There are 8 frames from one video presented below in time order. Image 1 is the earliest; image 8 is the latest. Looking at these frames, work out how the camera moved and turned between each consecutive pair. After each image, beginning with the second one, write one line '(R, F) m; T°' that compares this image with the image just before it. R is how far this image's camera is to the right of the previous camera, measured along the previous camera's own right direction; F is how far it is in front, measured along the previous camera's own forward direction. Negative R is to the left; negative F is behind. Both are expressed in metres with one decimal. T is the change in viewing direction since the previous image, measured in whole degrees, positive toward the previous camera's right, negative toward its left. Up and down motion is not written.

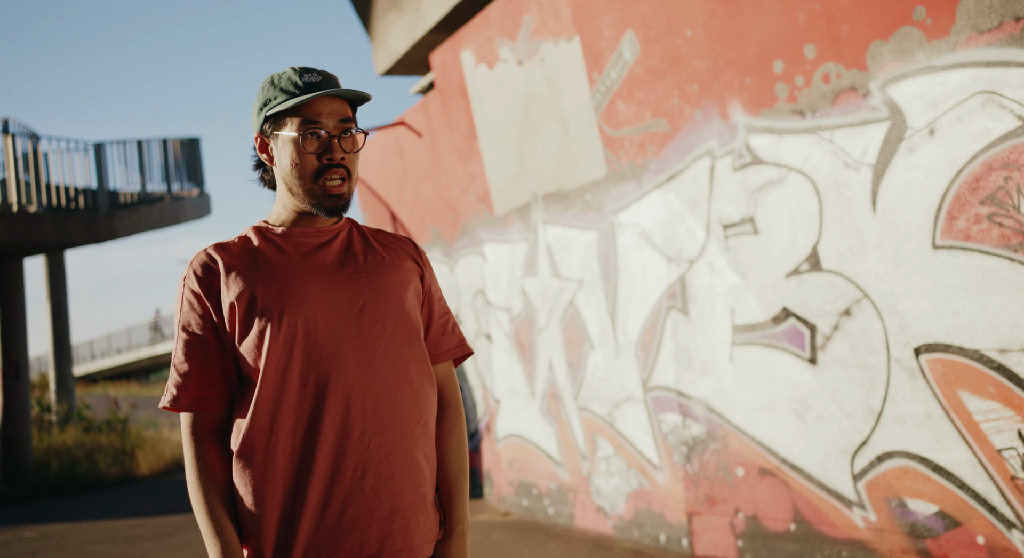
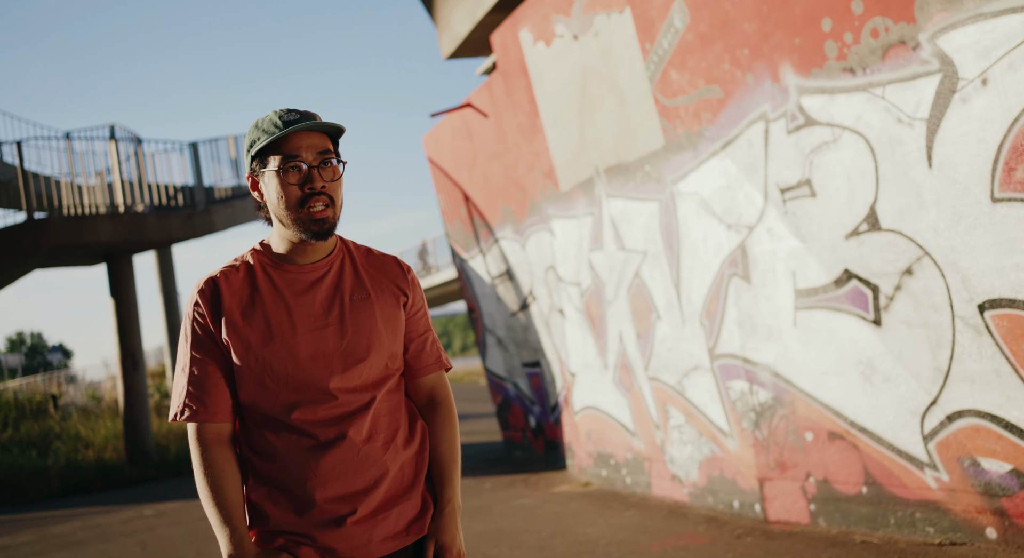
(+0.1, -0.1) m; -7°
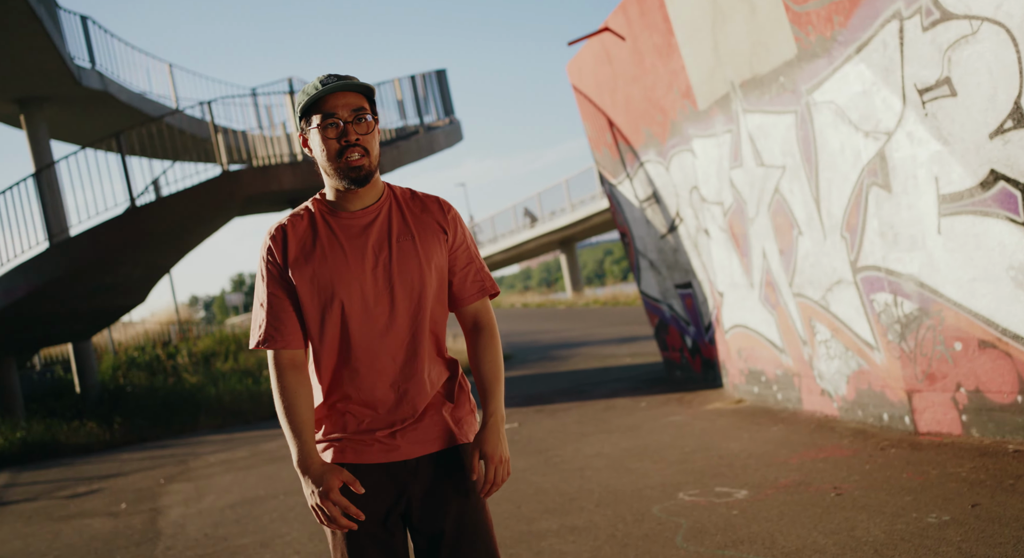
(+0.2, -0.2) m; -13°
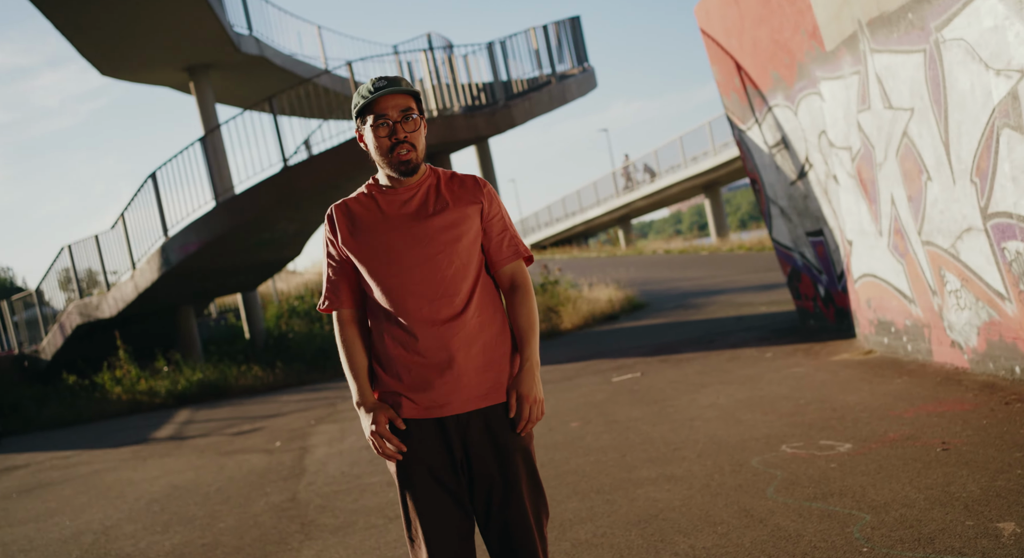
(+0.2, -0.2) m; -11°
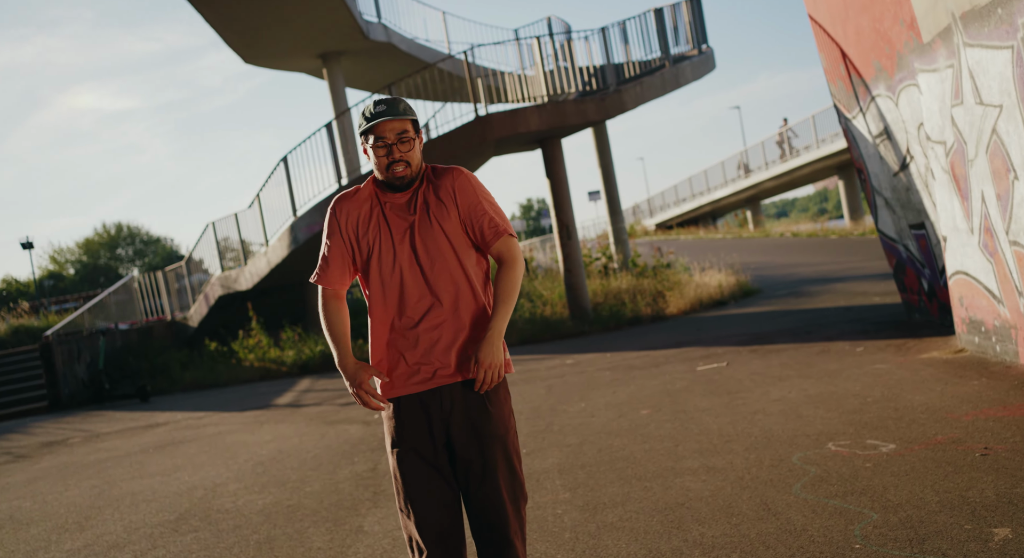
(+0.4, -0.2) m; -9°
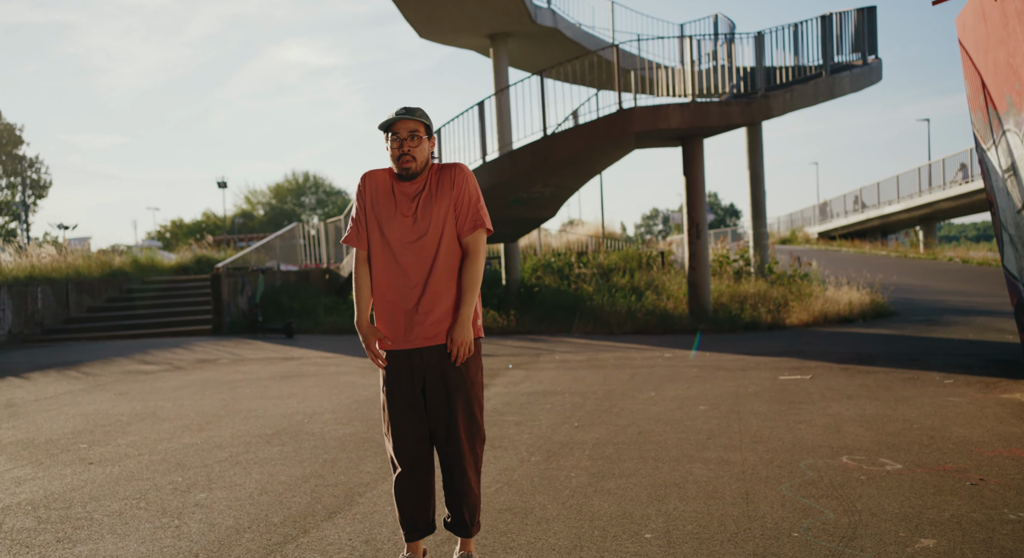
(+0.5, -0.4) m; -11°
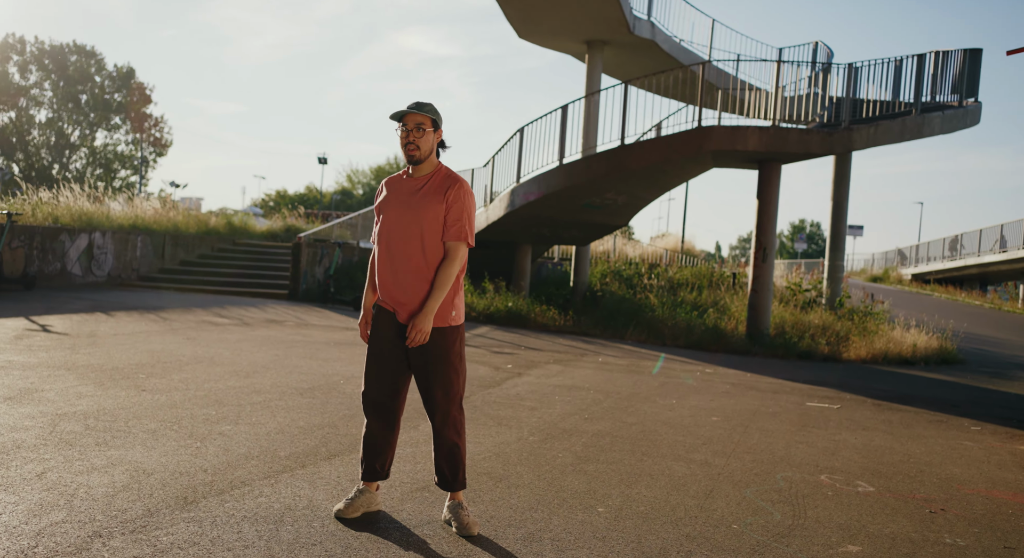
(+0.3, -0.3) m; -5°
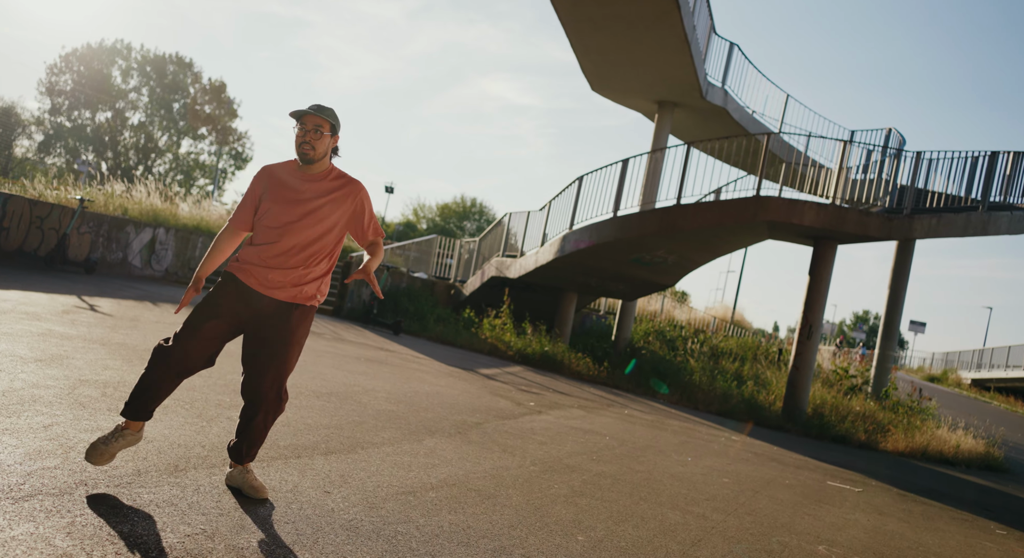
(+0.2, 0.0) m; -4°
